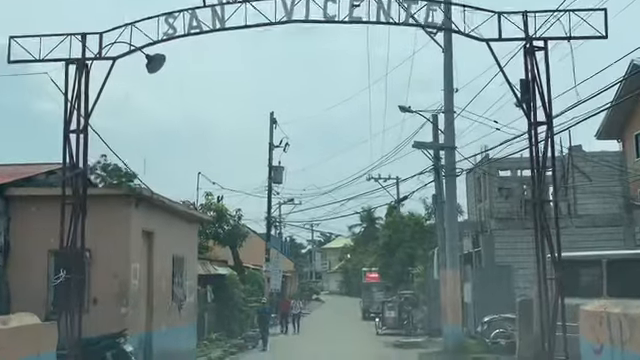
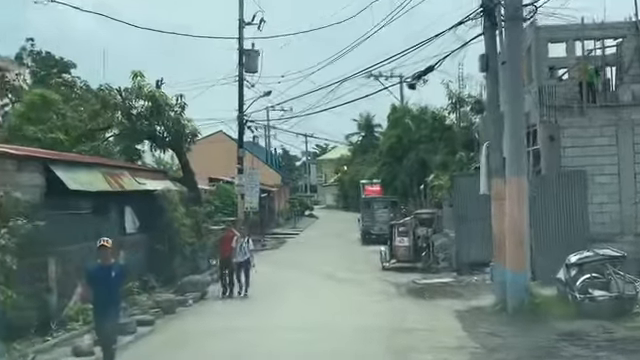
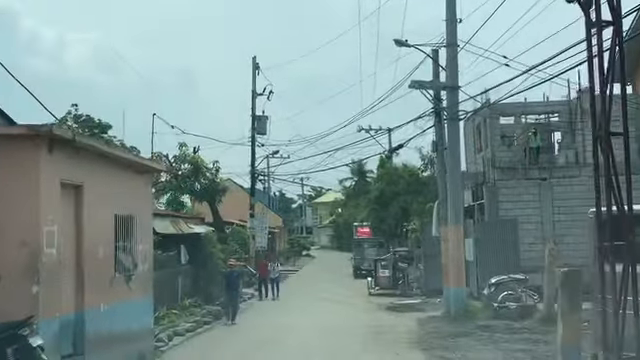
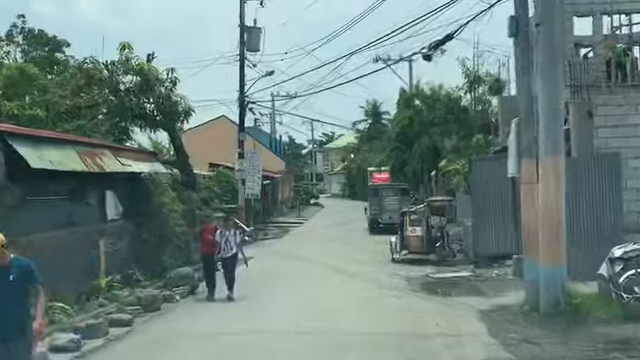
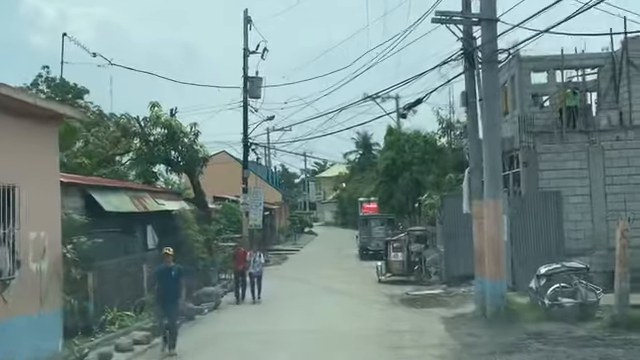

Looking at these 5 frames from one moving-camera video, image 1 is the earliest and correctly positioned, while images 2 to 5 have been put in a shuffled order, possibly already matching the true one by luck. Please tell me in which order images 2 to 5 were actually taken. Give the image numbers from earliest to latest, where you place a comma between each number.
3, 5, 2, 4
